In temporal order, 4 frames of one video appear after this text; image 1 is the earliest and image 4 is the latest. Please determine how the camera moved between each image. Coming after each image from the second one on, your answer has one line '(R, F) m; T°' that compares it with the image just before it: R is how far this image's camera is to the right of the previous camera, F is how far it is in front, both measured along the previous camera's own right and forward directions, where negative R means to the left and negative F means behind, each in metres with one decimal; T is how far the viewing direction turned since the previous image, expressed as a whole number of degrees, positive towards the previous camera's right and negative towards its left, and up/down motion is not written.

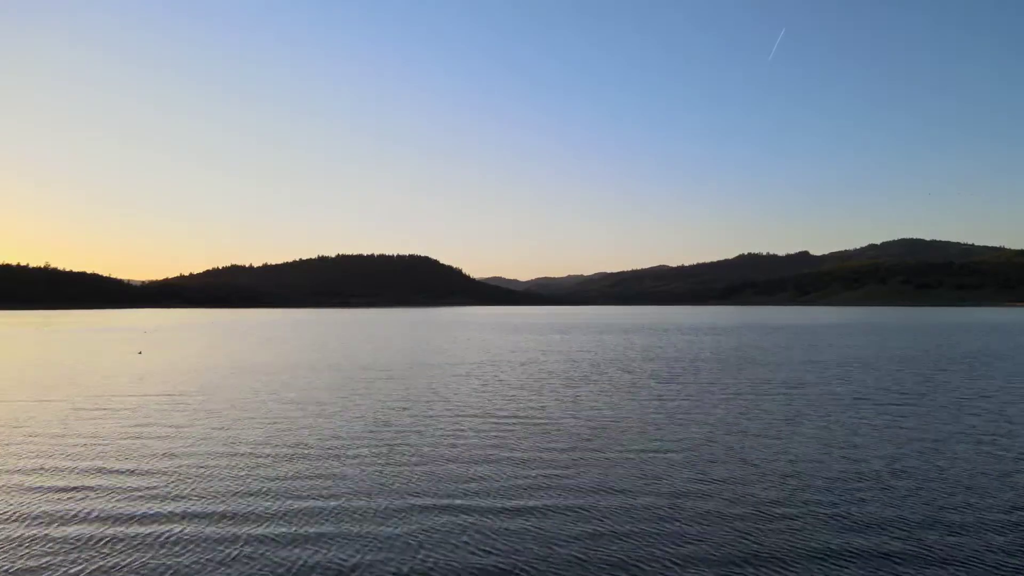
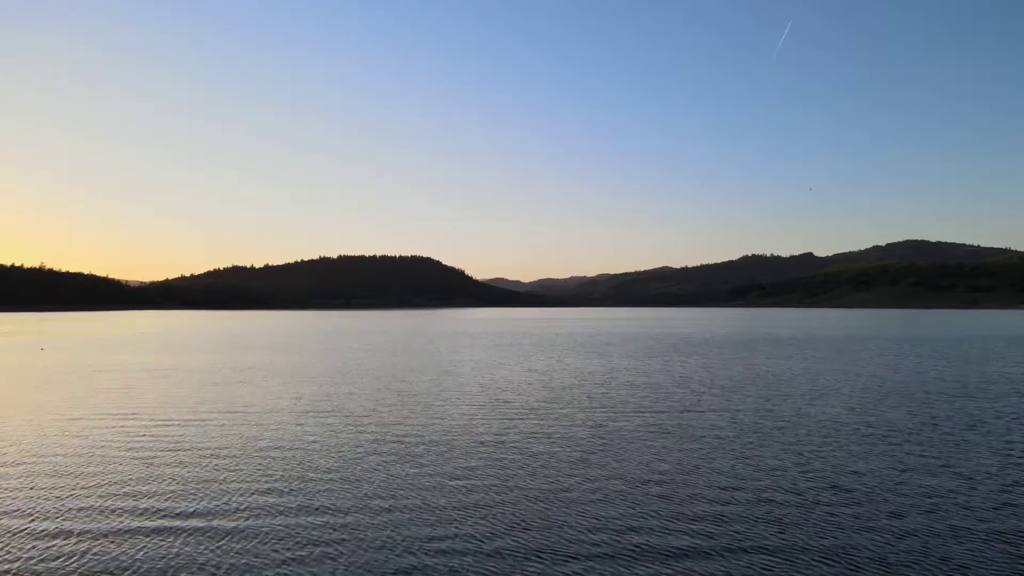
(-0.5, +2.4) m; 0°
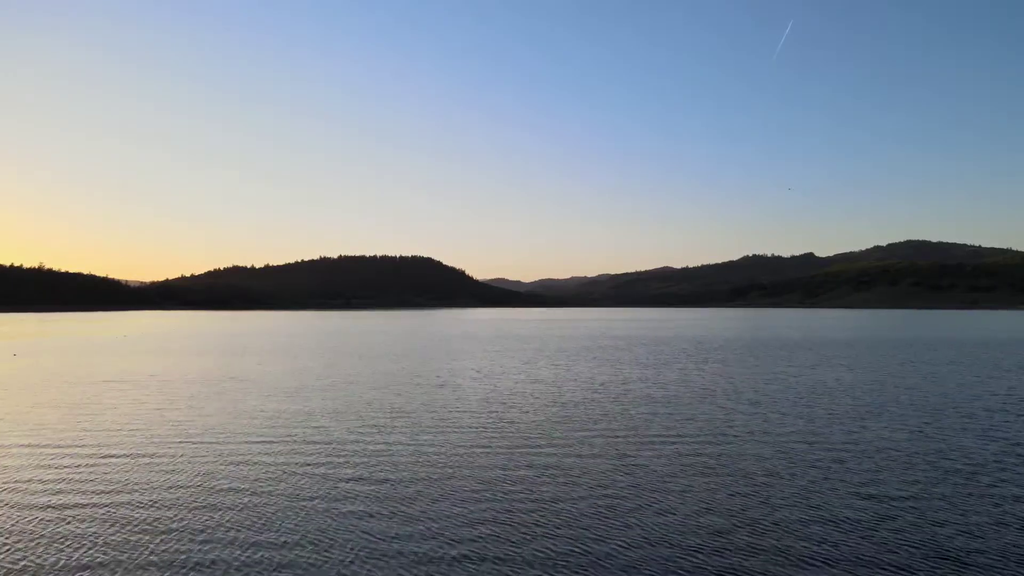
(+0.8, +1.0) m; 0°
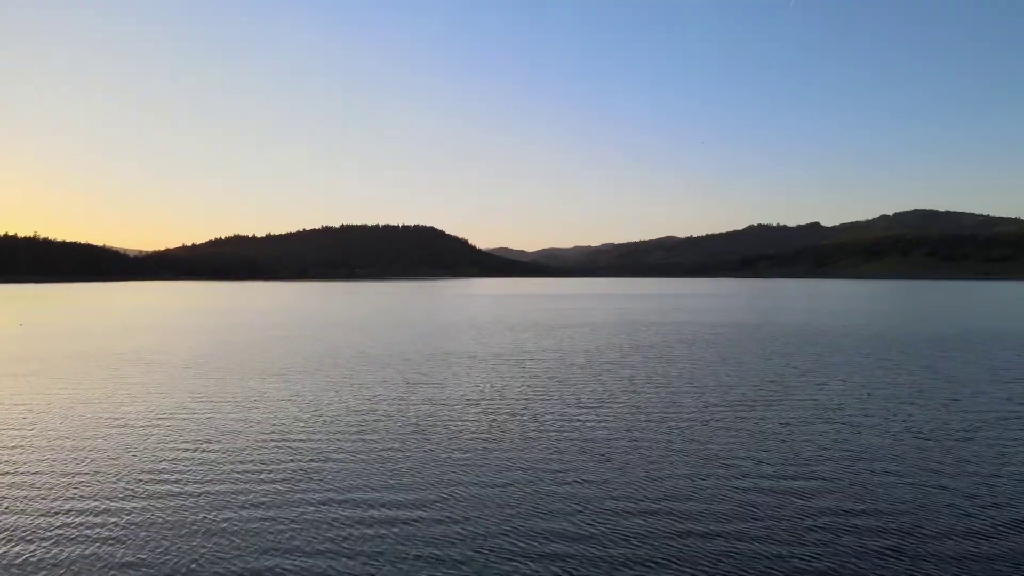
(-0.4, +3.8) m; 0°
